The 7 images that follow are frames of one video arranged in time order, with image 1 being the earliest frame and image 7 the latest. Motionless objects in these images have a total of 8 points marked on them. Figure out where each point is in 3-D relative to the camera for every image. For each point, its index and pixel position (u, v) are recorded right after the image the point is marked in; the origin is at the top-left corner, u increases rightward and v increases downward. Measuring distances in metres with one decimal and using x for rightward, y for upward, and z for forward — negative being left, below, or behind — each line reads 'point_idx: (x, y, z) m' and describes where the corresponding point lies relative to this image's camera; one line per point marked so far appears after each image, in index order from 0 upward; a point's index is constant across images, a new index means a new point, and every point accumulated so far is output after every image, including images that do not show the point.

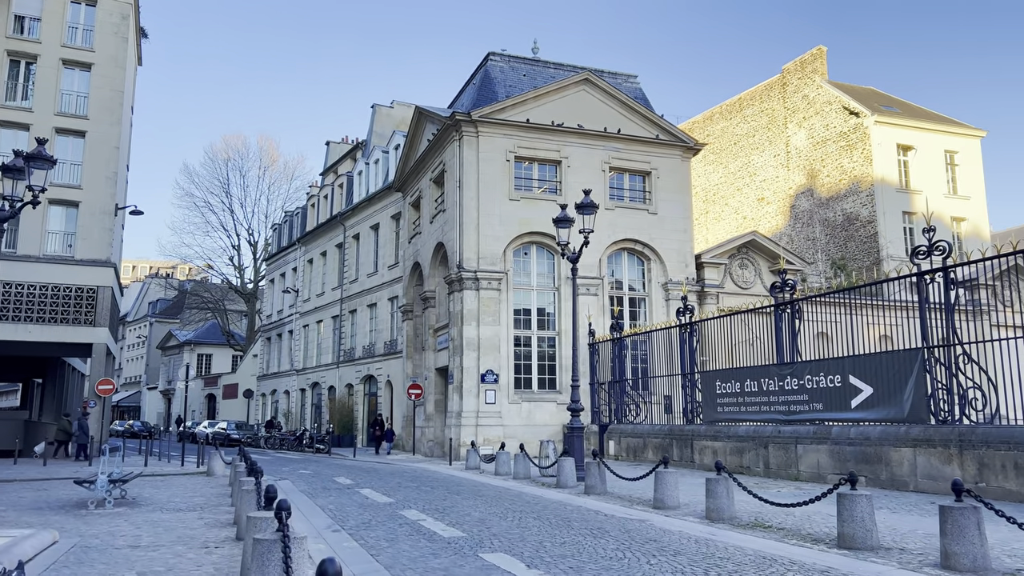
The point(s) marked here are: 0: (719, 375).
0: (+5.0, -2.1, +19.0) m
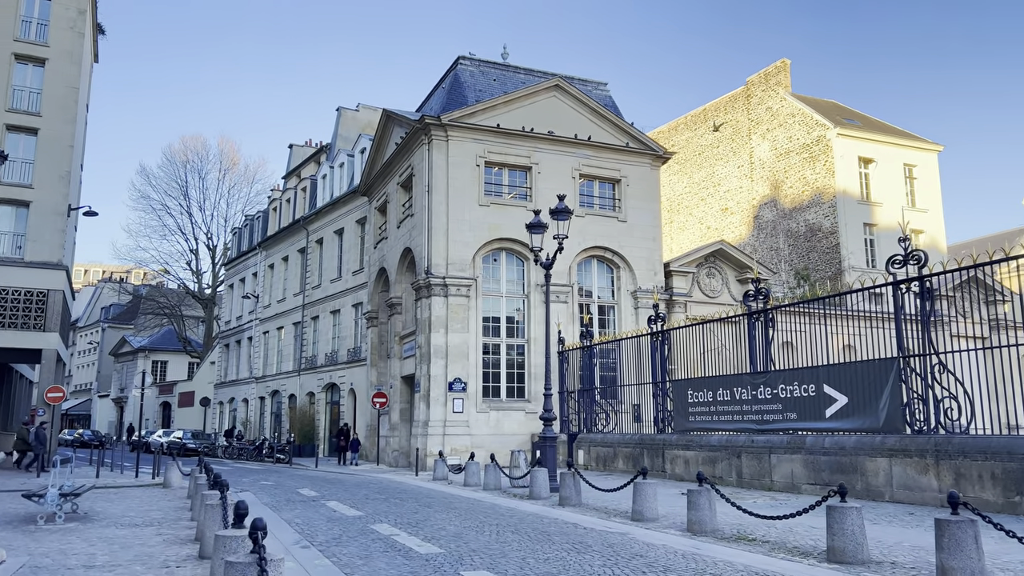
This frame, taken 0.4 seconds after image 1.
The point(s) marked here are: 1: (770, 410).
0: (+4.3, -2.3, +18.9) m
1: (+5.3, -2.5, +16.2) m
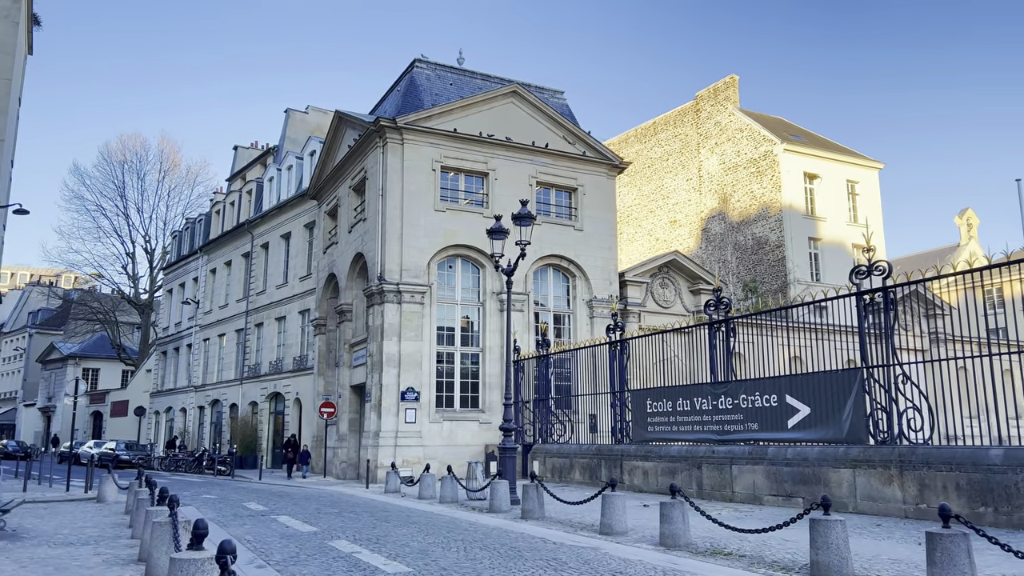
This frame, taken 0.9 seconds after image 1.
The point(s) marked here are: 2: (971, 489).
0: (+3.3, -2.5, +18.7) m
1: (+4.5, -2.7, +16.1) m
2: (+6.6, -2.9, +11.3) m
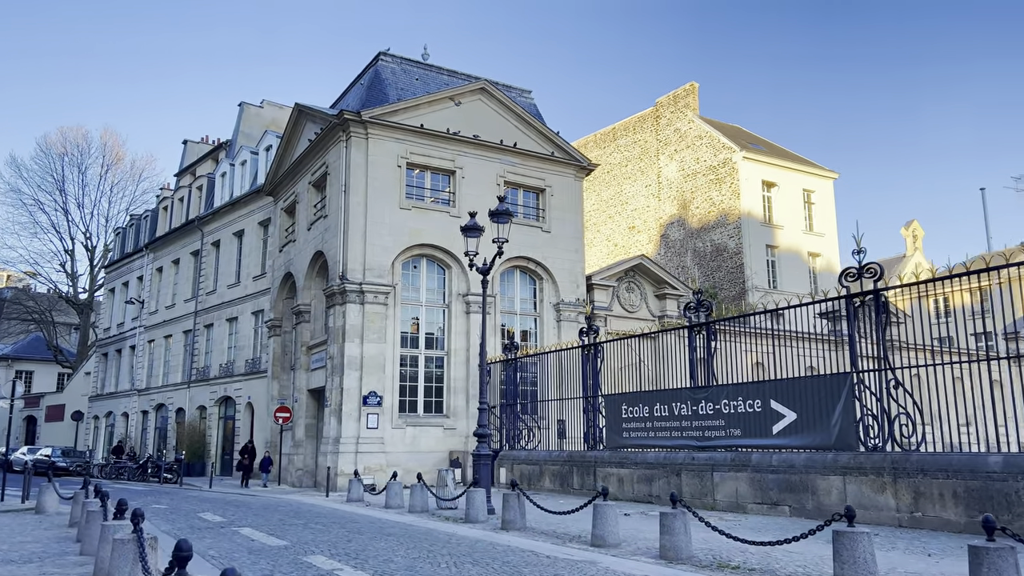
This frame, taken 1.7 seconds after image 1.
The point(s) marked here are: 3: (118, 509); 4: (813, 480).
0: (+2.6, -2.6, +18.2) m
1: (+4.0, -2.8, +15.7) m
2: (+6.4, -2.9, +11.0) m
3: (-3.9, -2.2, +7.9) m
4: (+5.1, -3.2, +13.3) m
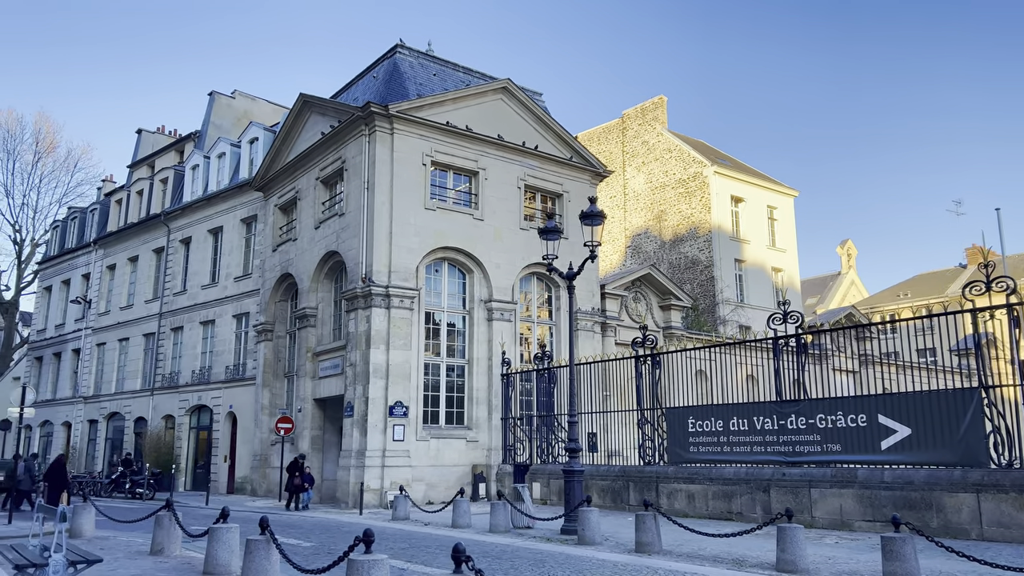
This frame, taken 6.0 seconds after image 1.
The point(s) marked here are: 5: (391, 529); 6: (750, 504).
0: (+4.0, -2.8, +17.7) m
1: (+5.7, -3.0, +15.3) m
2: (+8.6, -3.1, +10.9) m
3: (-1.2, -2.1, +6.6) m
4: (+7.0, -3.5, +13.0) m
5: (-2.3, -4.7, +15.5) m
6: (+4.8, -4.3, +15.9) m
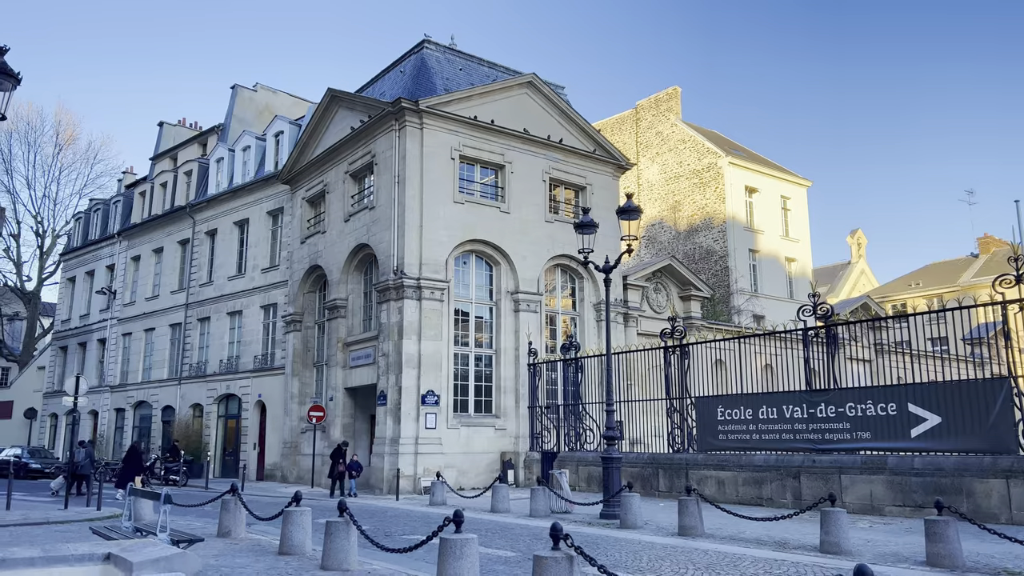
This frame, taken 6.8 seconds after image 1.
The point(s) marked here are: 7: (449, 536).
0: (+4.8, -2.6, +18.1) m
1: (+6.4, -2.8, +15.8) m
2: (+9.3, -3.0, +11.4) m
3: (-0.5, -2.1, +7.1) m
4: (+7.8, -3.3, +13.5) m
5: (-1.6, -4.6, +16.0) m
6: (+5.6, -4.2, +16.4) m
7: (-0.6, -2.3, +7.3) m
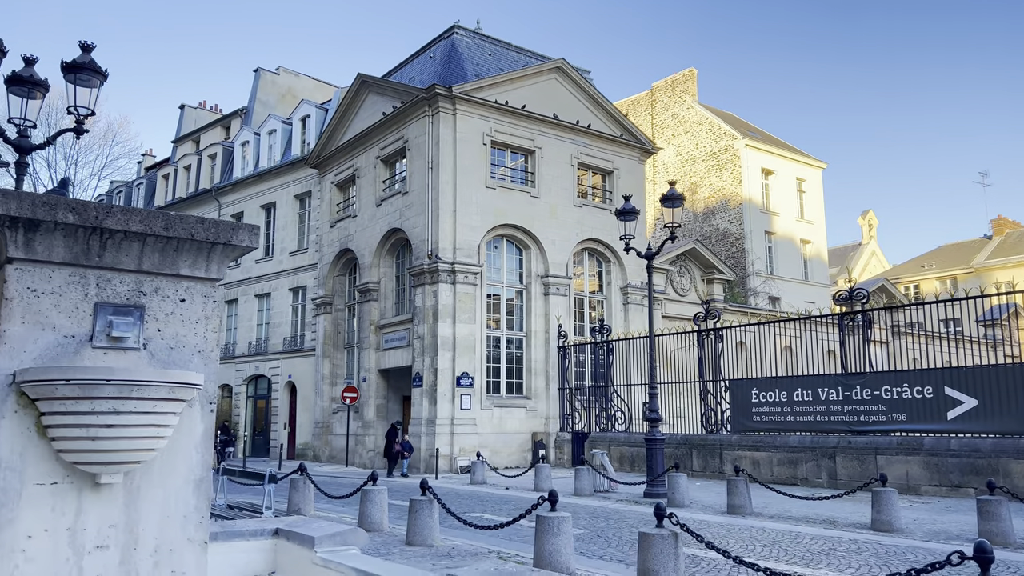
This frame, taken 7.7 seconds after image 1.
0: (+5.8, -2.3, +18.6) m
1: (+7.4, -2.5, +16.3) m
2: (+10.2, -2.9, +11.8) m
3: (+0.4, -2.1, +7.6) m
4: (+8.7, -3.1, +13.9) m
5: (-0.7, -4.3, +16.6) m
6: (+6.5, -3.9, +16.8) m
7: (+0.3, -2.2, +7.7) m
